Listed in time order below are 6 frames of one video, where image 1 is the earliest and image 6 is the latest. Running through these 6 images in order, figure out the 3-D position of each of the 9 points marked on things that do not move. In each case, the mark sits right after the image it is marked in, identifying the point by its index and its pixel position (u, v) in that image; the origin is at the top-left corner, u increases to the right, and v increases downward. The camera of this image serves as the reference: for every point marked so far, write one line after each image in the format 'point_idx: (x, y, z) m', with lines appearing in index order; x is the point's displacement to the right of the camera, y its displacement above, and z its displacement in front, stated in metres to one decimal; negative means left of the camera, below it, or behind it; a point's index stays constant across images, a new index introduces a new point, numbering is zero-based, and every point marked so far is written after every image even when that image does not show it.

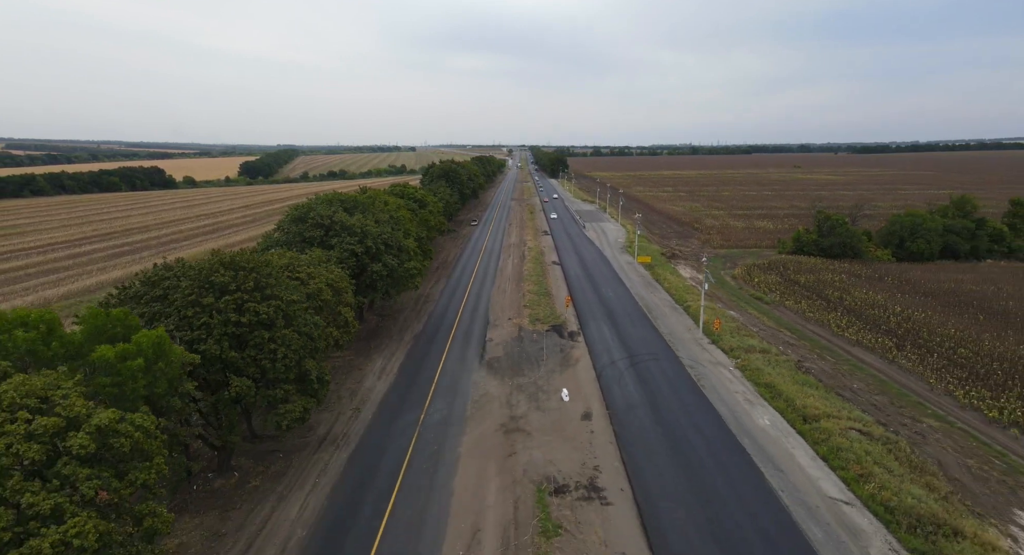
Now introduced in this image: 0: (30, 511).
0: (-9.3, -4.5, +10.4) m
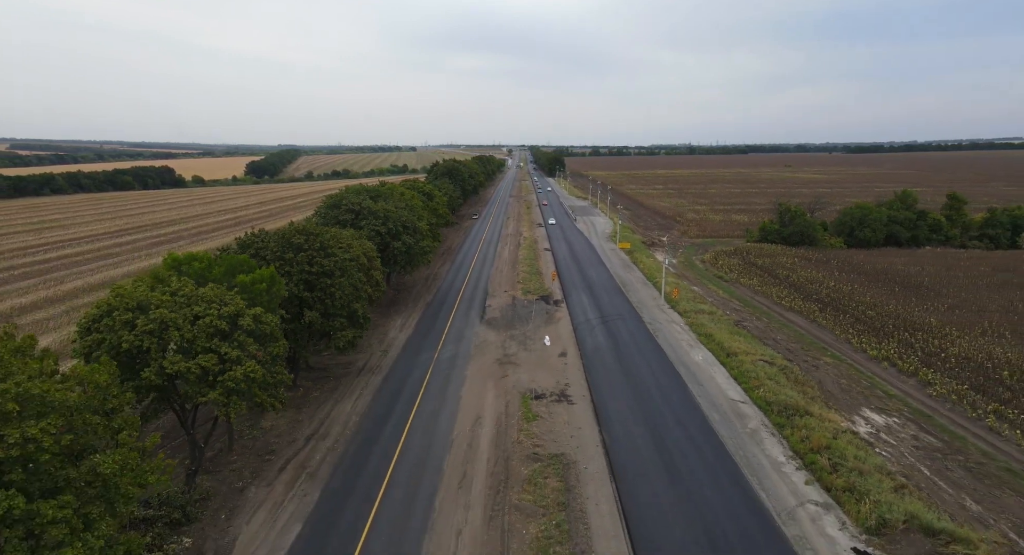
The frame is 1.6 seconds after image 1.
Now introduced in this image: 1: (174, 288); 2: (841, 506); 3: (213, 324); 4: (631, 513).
0: (-9.7, -2.6, +18.2) m
1: (-12.1, -0.3, +19.3) m
2: (+11.7, -8.2, +19.3) m
3: (-10.3, -1.6, +18.4) m
4: (+4.3, -8.4, +19.4) m
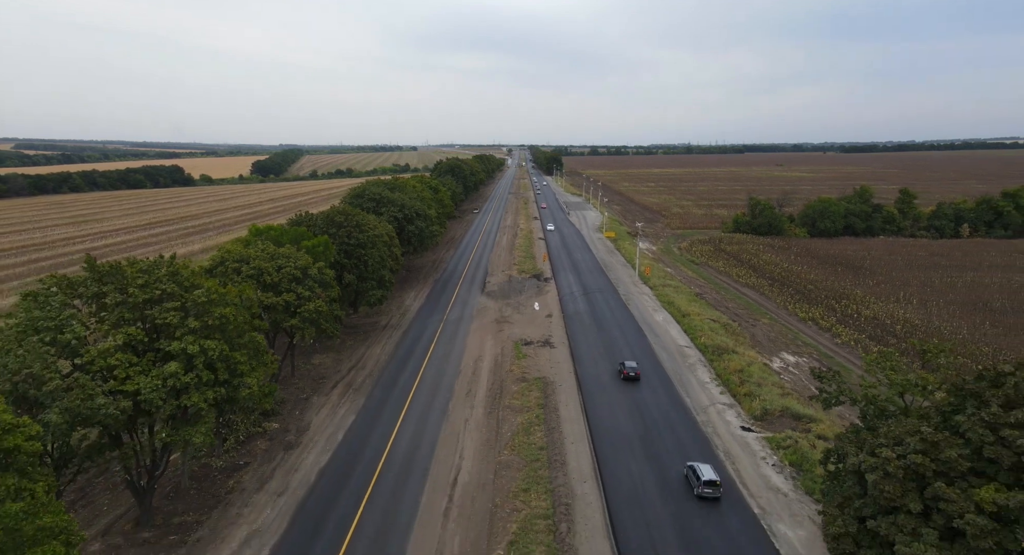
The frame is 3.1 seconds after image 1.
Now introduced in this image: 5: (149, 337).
0: (-10.0, -0.8, +25.7) m
1: (-12.5, +1.5, +26.8) m
2: (+11.3, -6.3, +26.8) m
3: (-10.6, +0.2, +25.9) m
4: (+3.9, -6.5, +26.9) m
5: (-11.4, -1.9, +16.8) m
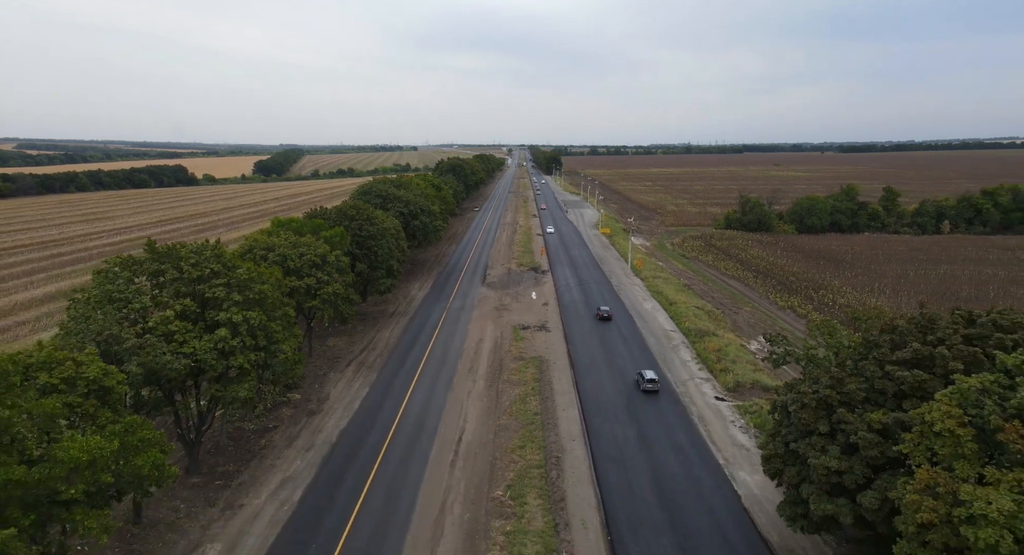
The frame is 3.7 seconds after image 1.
0: (-10.1, -0.1, +28.6) m
1: (-12.6, +2.3, +29.7) m
2: (+11.2, -5.6, +29.8) m
3: (-10.7, +1.0, +28.8) m
4: (+3.8, -5.8, +29.8) m
5: (-11.5, -1.1, +19.7) m
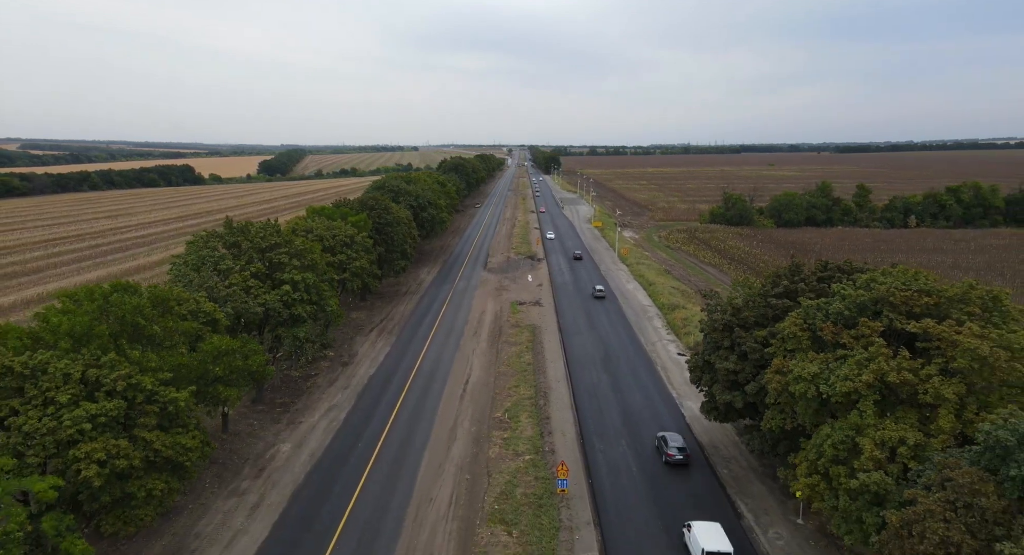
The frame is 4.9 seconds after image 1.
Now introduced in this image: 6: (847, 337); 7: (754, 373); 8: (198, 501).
0: (-10.3, +1.4, +34.5) m
1: (-12.7, +3.7, +35.5) m
2: (+11.0, -4.2, +35.6) m
3: (-10.9, +2.4, +34.7) m
4: (+3.7, -4.4, +35.7) m
5: (-11.7, +0.3, +25.6) m
6: (+9.9, -1.7, +15.7) m
7: (+8.4, -3.3, +18.5) m
8: (-11.4, -8.1, +19.4) m
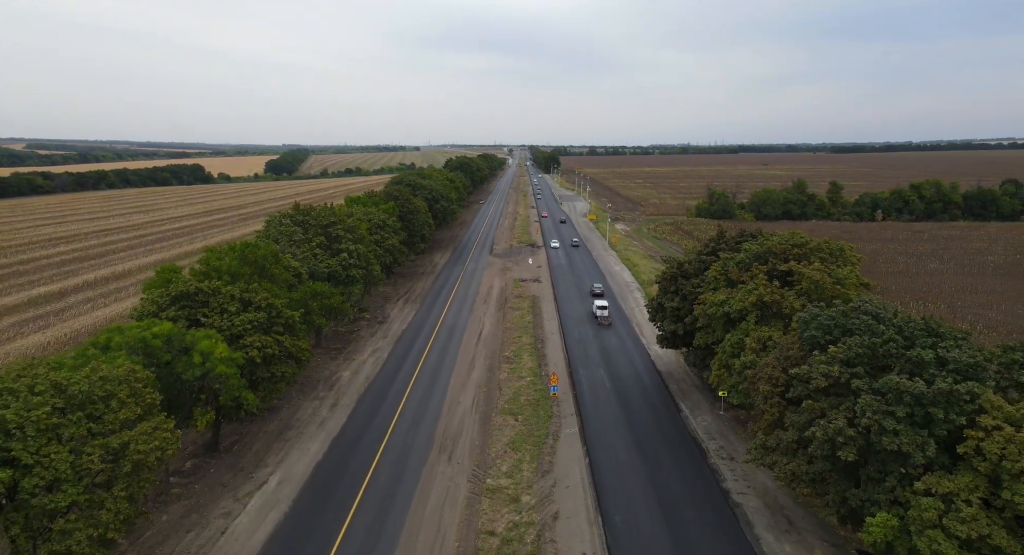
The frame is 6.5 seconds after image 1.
0: (-10.0, +3.2, +42.0) m
1: (-12.4, +5.5, +43.1) m
2: (+11.3, -2.4, +43.1) m
3: (-10.6, +4.2, +42.2) m
4: (+4.0, -2.6, +43.2) m
5: (-11.4, +2.1, +33.2) m
6: (+10.1, +0.1, +23.3) m
7: (+8.6, -1.5, +26.1) m
8: (-11.1, -6.3, +26.9) m
